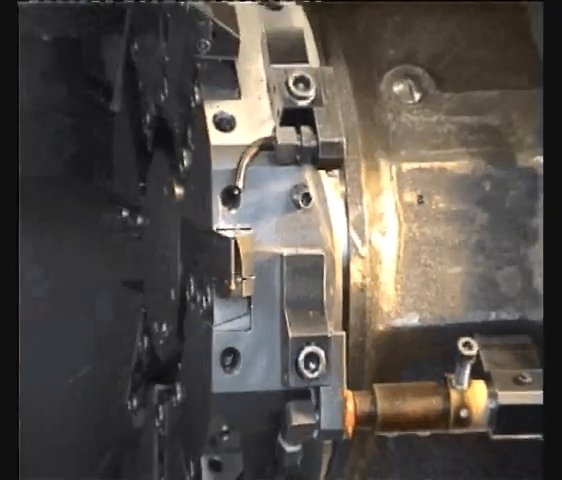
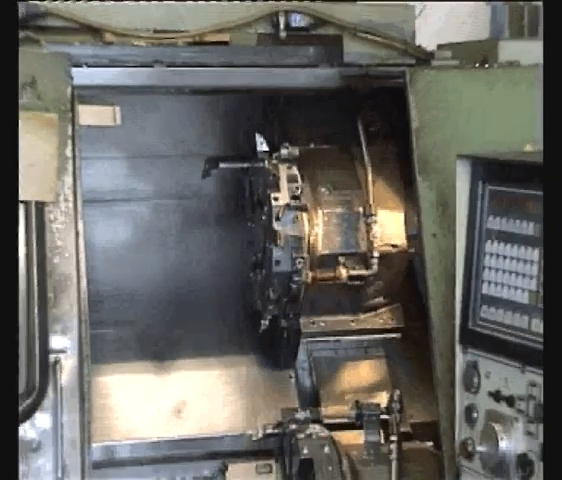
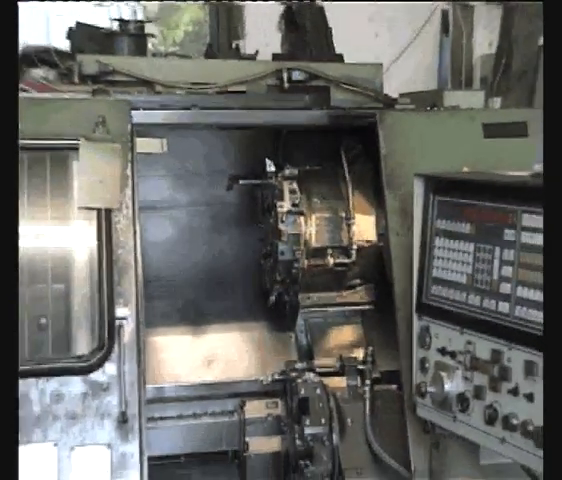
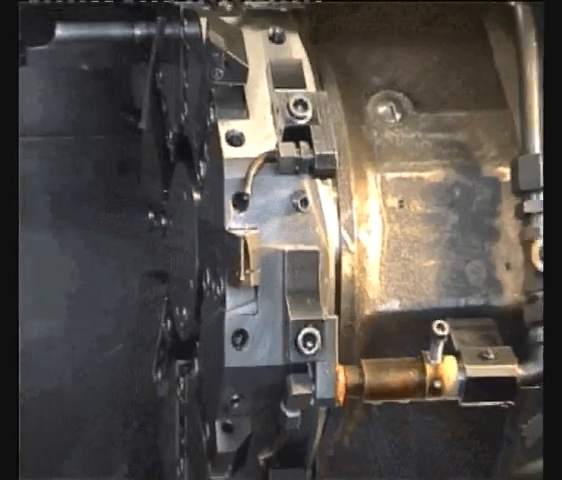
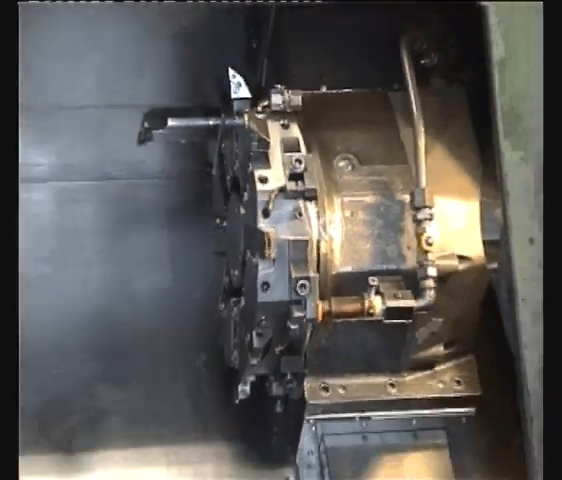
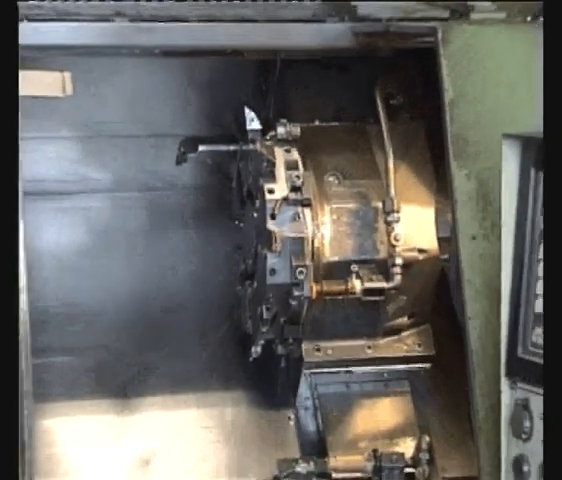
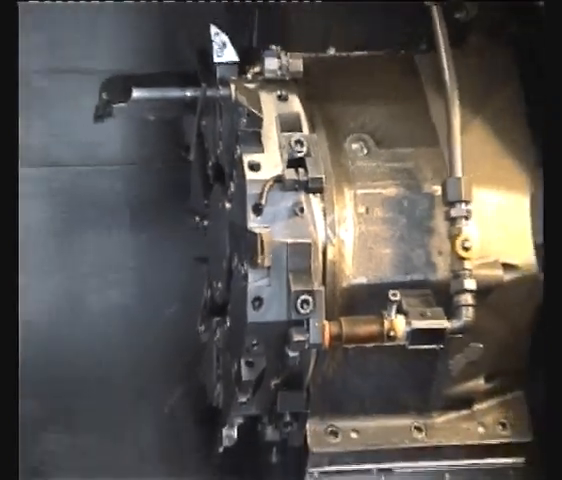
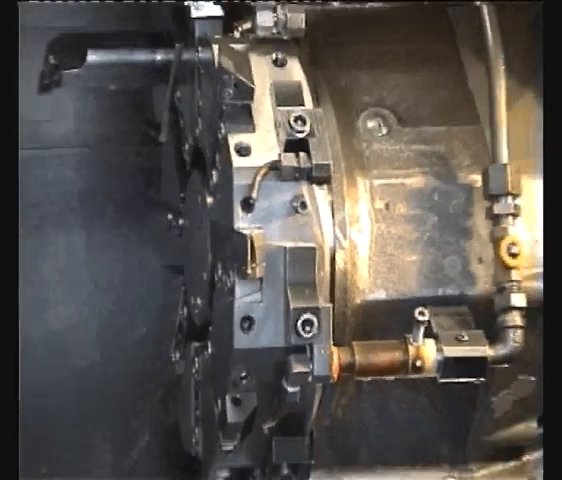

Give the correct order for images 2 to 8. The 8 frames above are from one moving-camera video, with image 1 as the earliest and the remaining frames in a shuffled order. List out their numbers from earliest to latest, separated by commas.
4, 8, 7, 5, 6, 2, 3
